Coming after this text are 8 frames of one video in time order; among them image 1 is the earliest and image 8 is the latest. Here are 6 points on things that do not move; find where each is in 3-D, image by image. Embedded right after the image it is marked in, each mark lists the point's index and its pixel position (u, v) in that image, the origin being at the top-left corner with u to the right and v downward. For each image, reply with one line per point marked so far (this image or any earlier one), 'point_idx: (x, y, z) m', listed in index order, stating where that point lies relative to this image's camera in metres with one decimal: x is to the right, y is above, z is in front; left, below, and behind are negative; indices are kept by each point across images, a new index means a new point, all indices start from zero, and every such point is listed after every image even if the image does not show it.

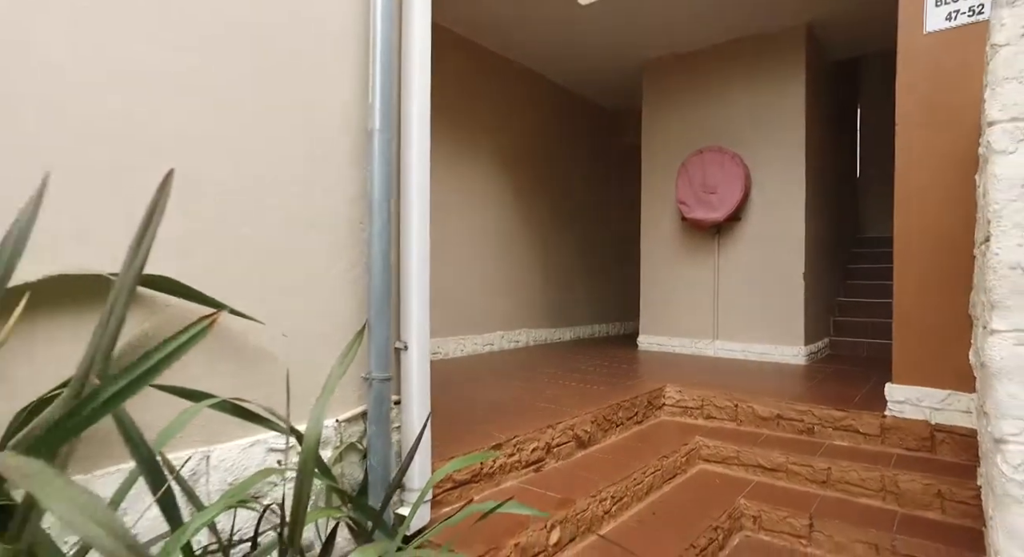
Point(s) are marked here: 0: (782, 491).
0: (+1.1, -0.9, +2.4) m
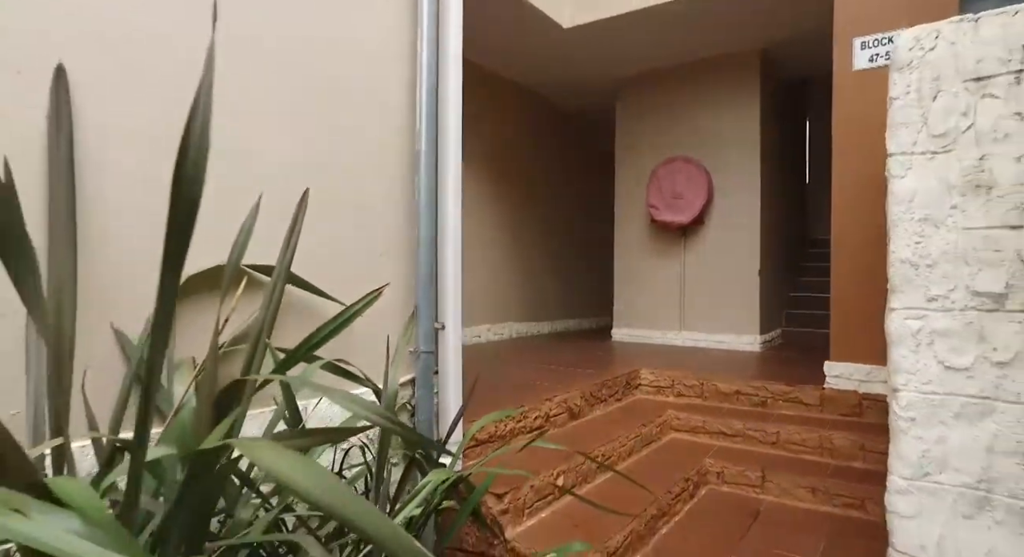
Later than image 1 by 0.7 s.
0: (+1.1, -0.8, +2.9) m
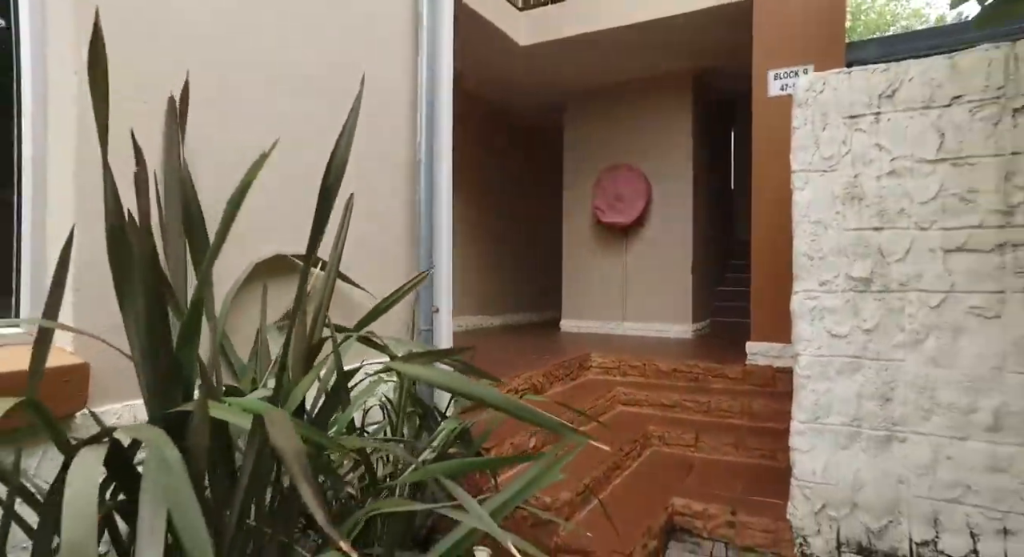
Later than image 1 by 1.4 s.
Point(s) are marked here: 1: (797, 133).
0: (+0.9, -0.8, +3.4) m
1: (+1.1, +0.6, +2.2) m
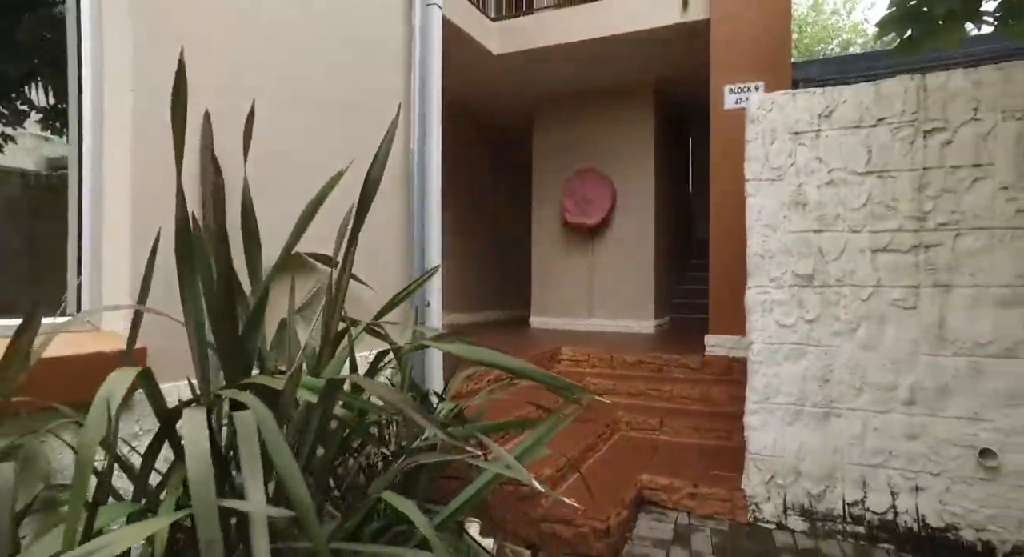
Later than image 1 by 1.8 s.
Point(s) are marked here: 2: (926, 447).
0: (+0.8, -0.8, +3.6) m
1: (+1.0, +0.6, +2.5) m
2: (+1.6, -0.6, +2.2) m
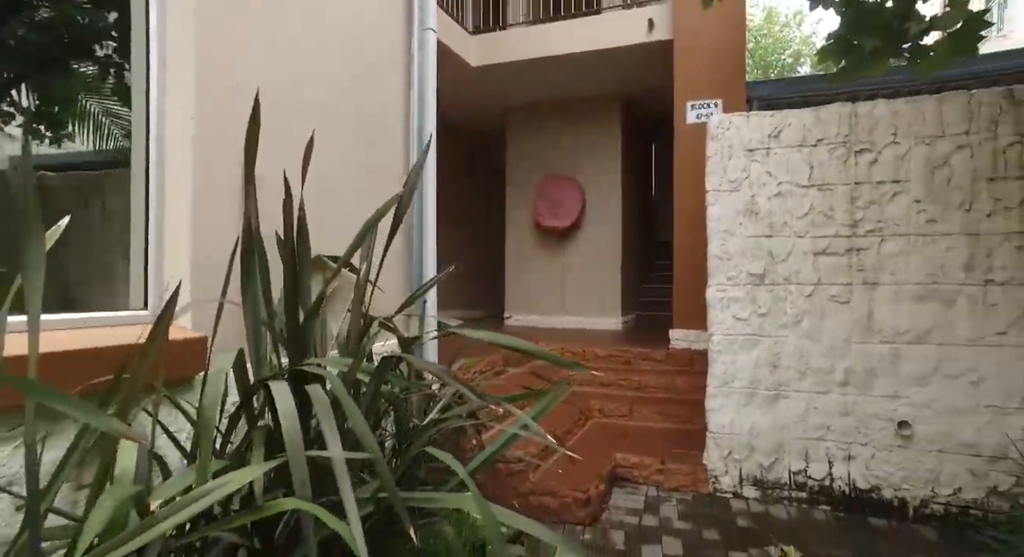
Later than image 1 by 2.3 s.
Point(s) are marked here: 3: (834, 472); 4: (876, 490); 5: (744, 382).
0: (+0.7, -0.8, +4.0) m
1: (+1.0, +0.6, +2.9) m
2: (+1.5, -0.6, +2.6) m
3: (+1.4, -0.9, +2.6) m
4: (+1.6, -0.9, +2.6) m
5: (+1.1, -0.5, +2.8) m
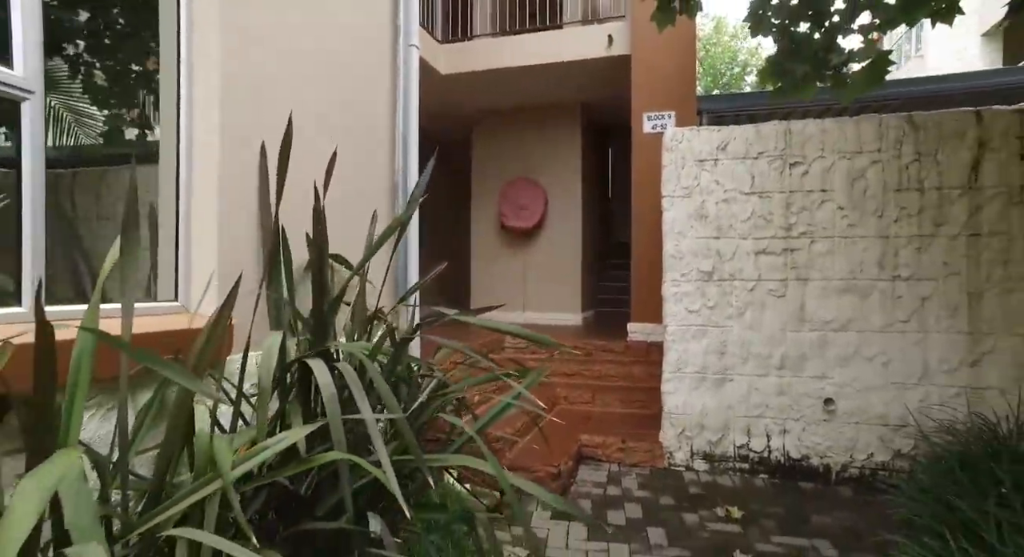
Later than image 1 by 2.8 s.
0: (+0.5, -0.8, +4.3) m
1: (+0.8, +0.6, +3.2) m
2: (+1.4, -0.6, +3.0) m
3: (+1.3, -0.8, +3.0) m
4: (+1.5, -0.9, +3.0) m
5: (+1.0, -0.5, +3.1) m
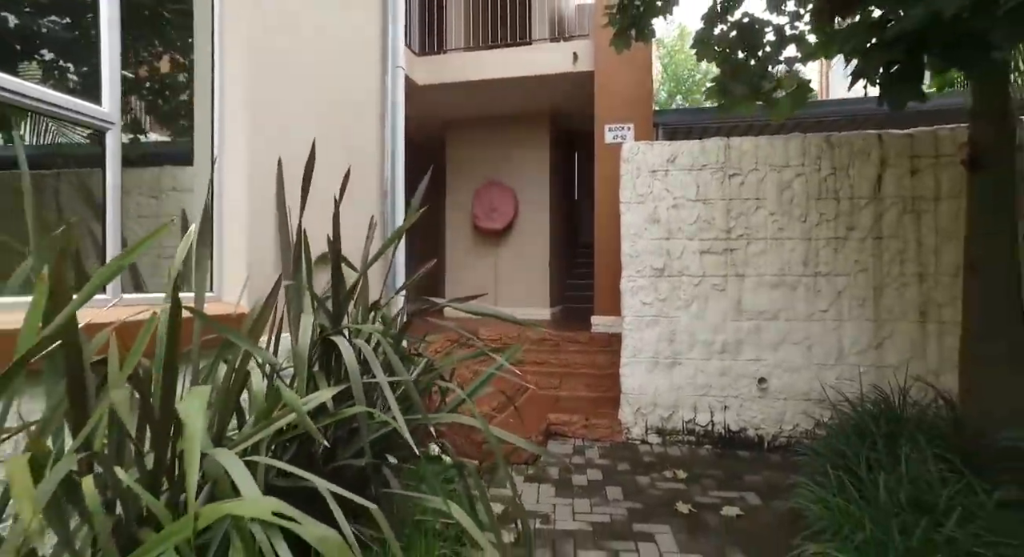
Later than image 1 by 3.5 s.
0: (+0.3, -0.7, +4.7) m
1: (+0.7, +0.6, +3.6) m
2: (+1.3, -0.6, +3.5) m
3: (+1.2, -0.8, +3.5) m
4: (+1.3, -0.9, +3.4) m
5: (+0.8, -0.4, +3.6) m
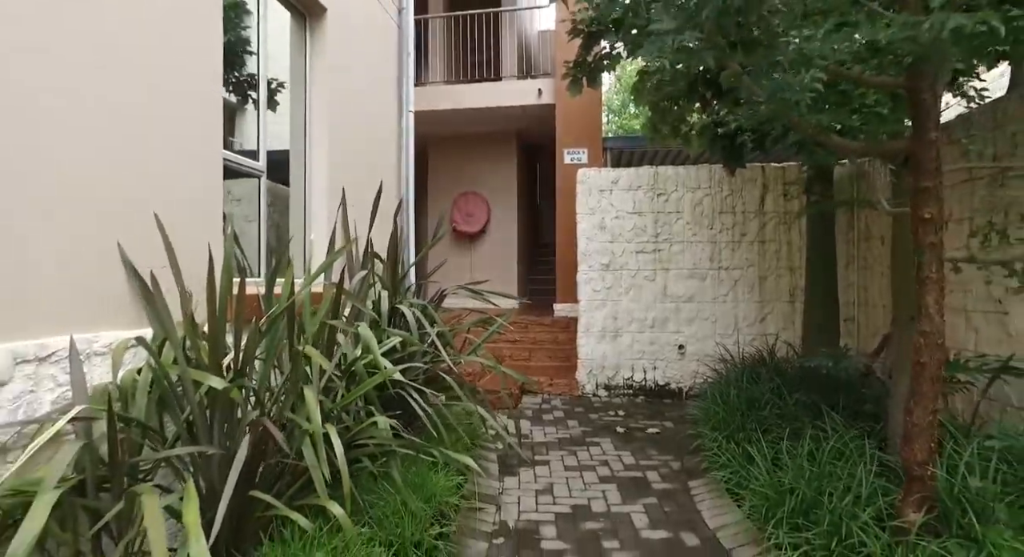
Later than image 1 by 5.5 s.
0: (+0.1, -0.7, +5.8) m
1: (+0.5, +0.7, +4.8) m
2: (+1.1, -0.5, +4.6) m
3: (+1.1, -0.8, +4.7) m
4: (+1.2, -0.8, +4.6) m
5: (+0.7, -0.4, +4.7) m
